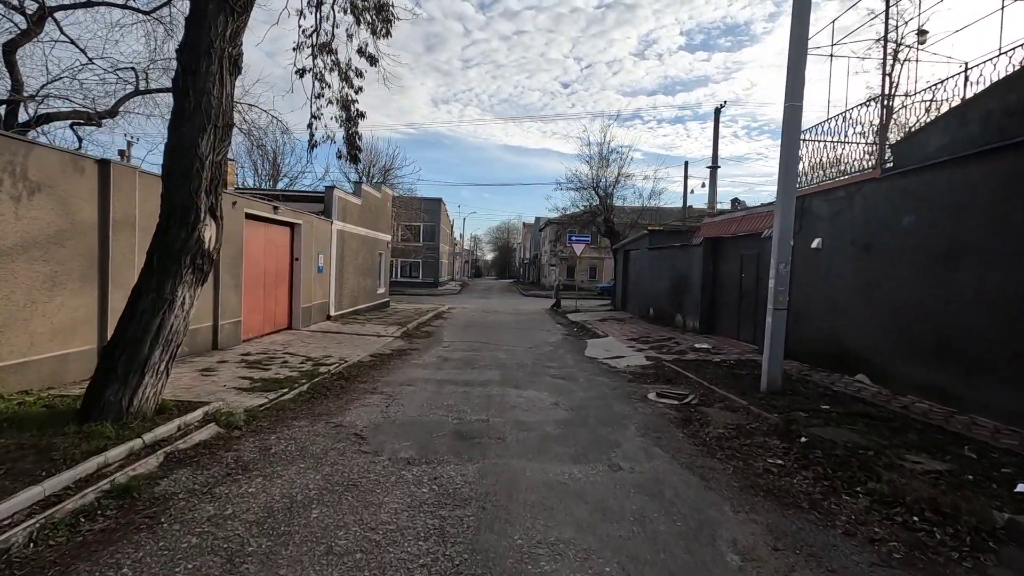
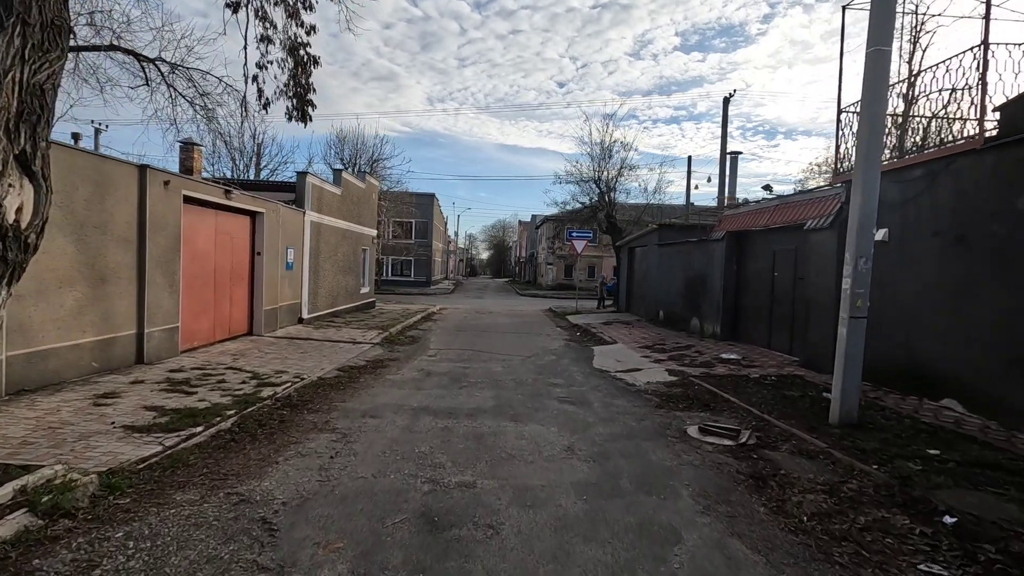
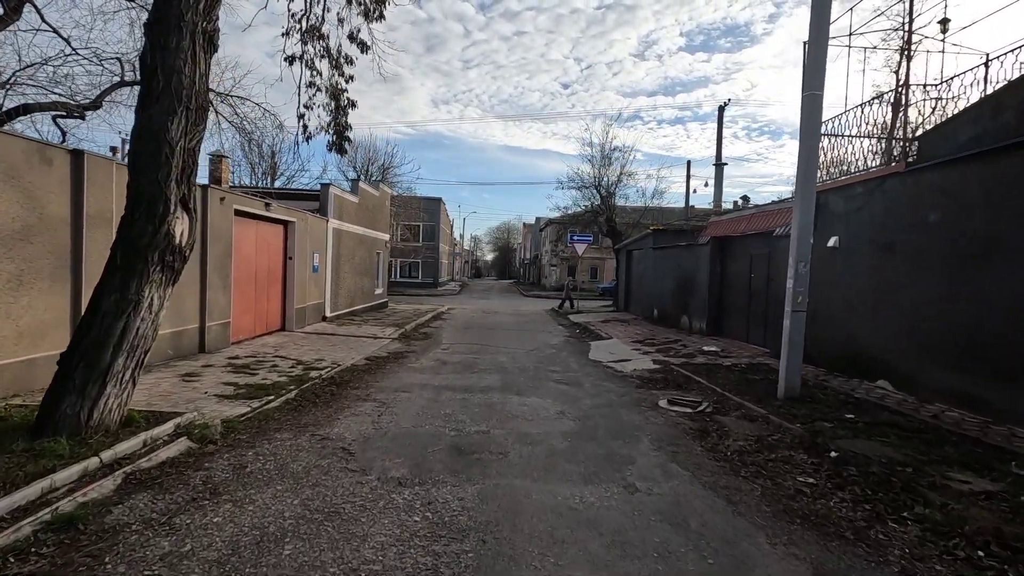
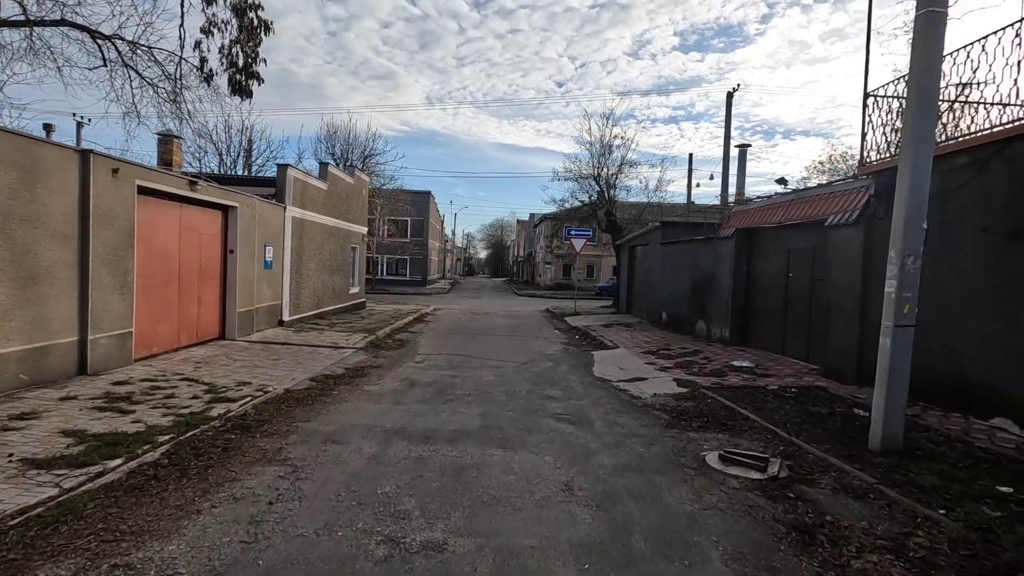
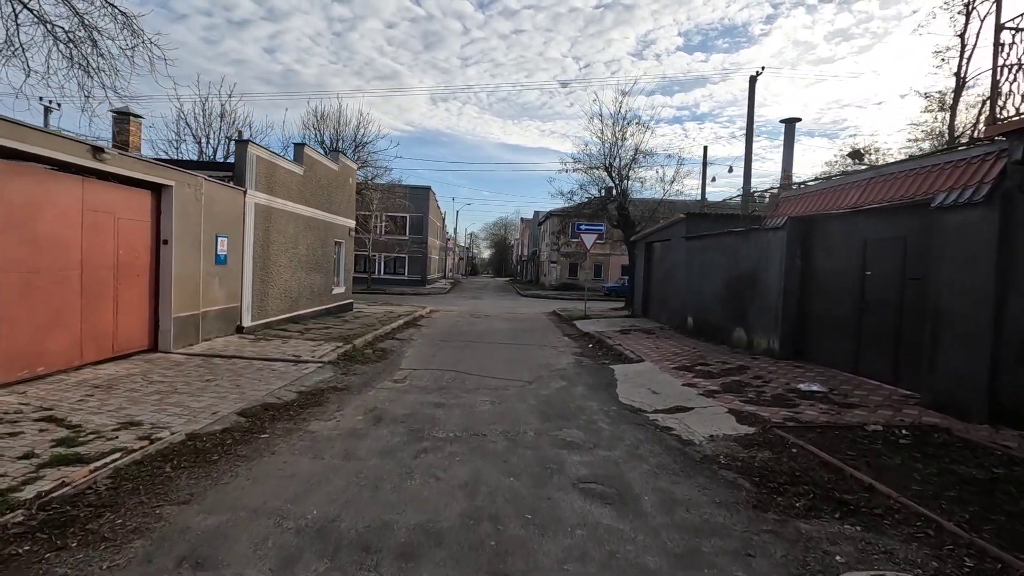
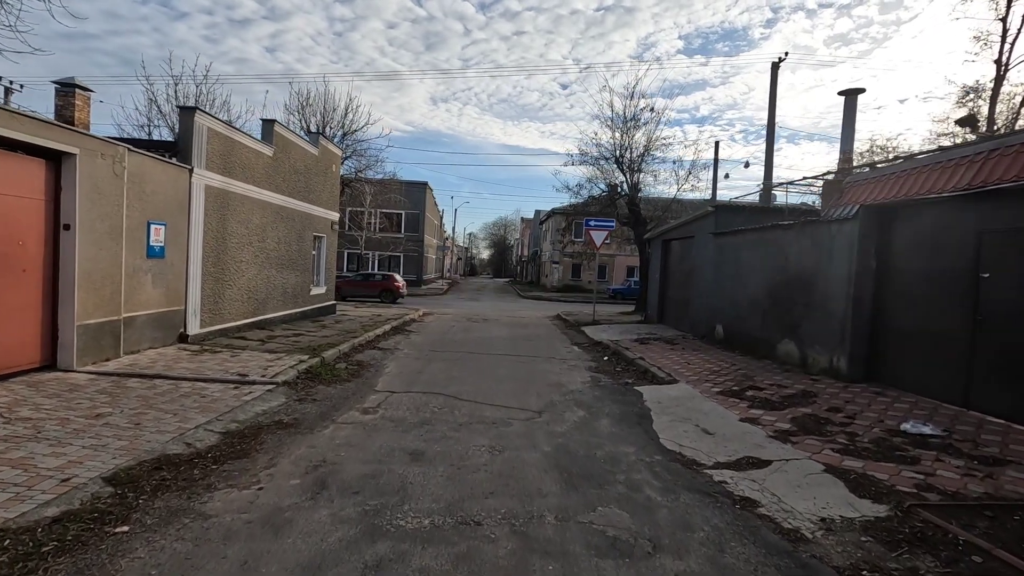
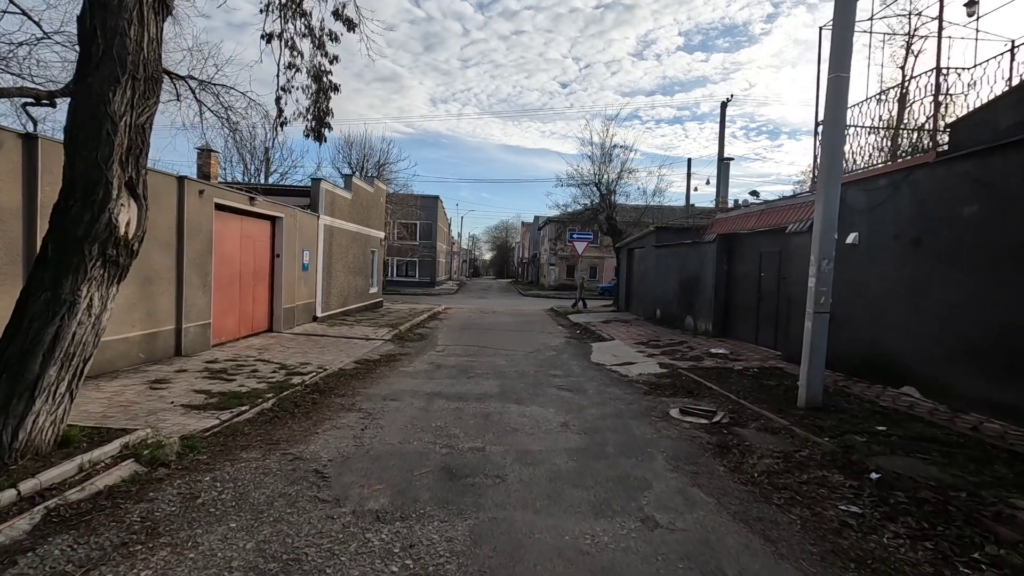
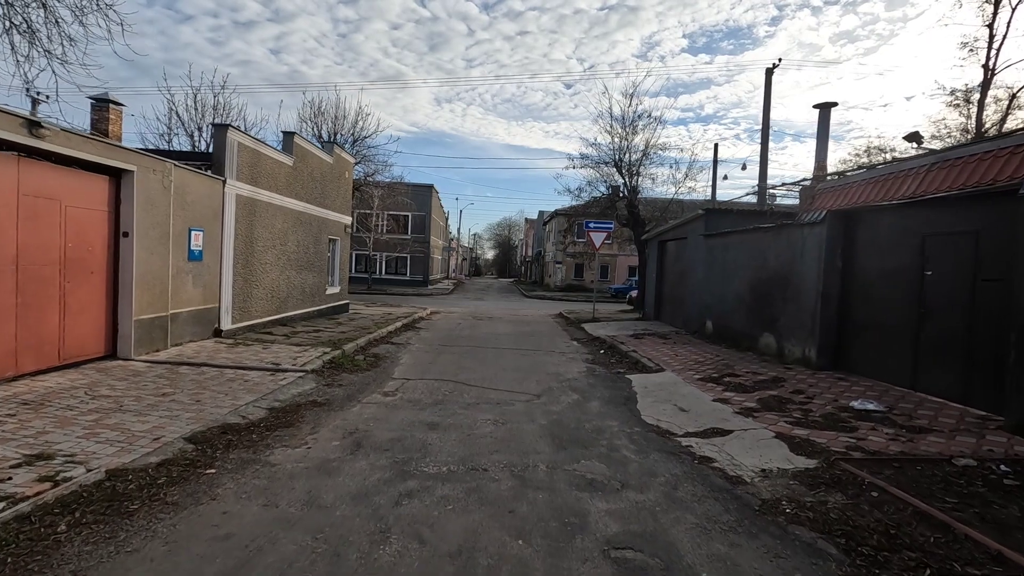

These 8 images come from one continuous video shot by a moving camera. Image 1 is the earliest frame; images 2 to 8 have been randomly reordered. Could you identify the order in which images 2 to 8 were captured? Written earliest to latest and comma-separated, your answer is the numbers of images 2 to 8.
3, 7, 2, 4, 5, 8, 6
